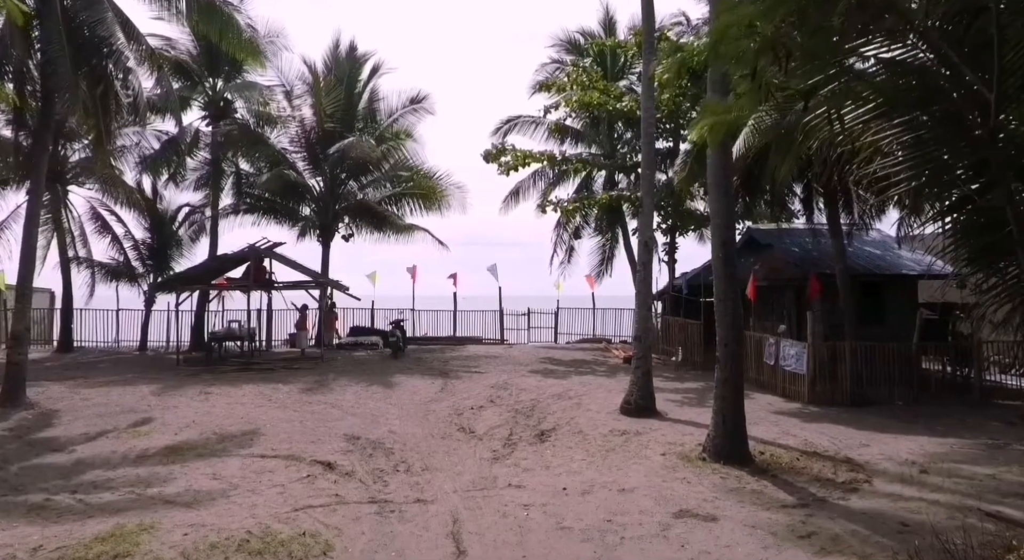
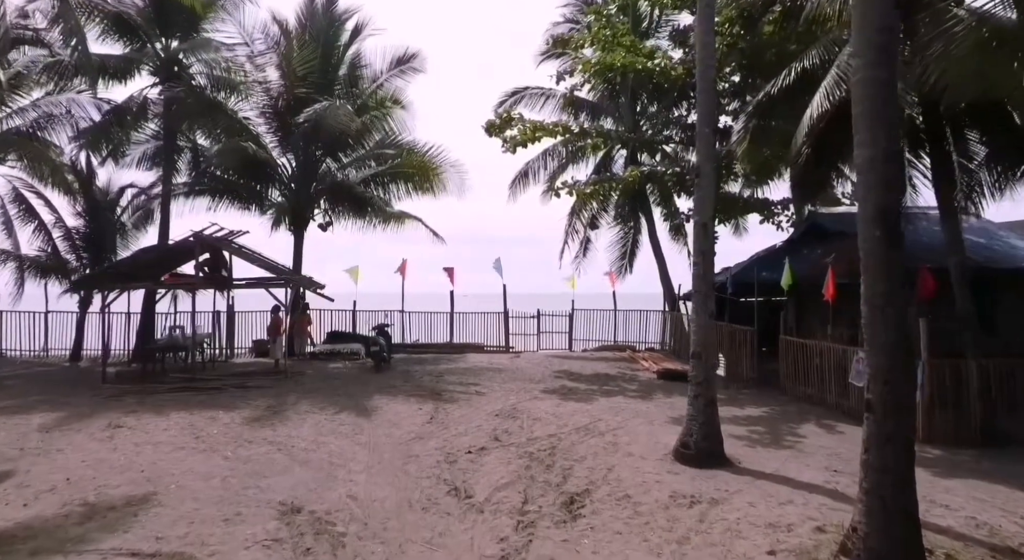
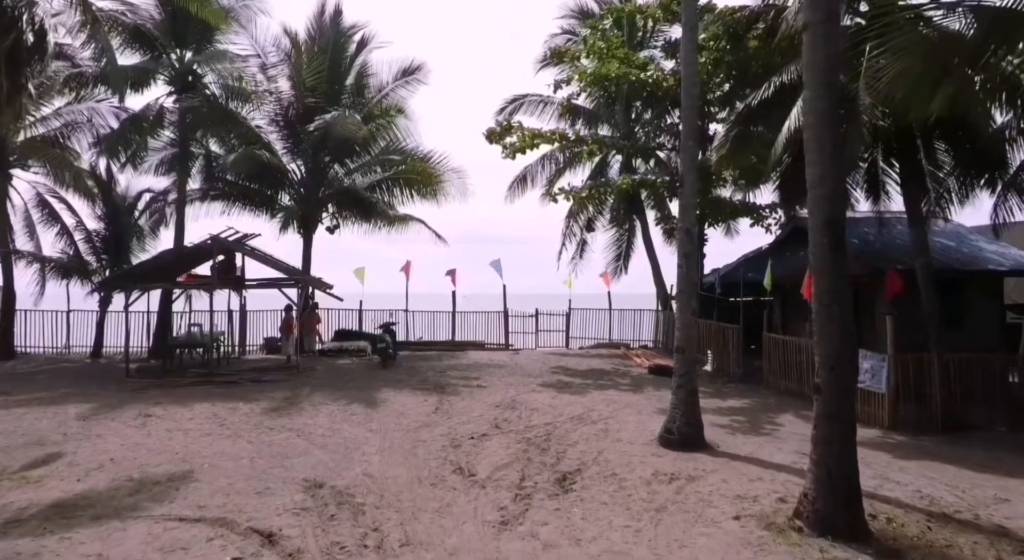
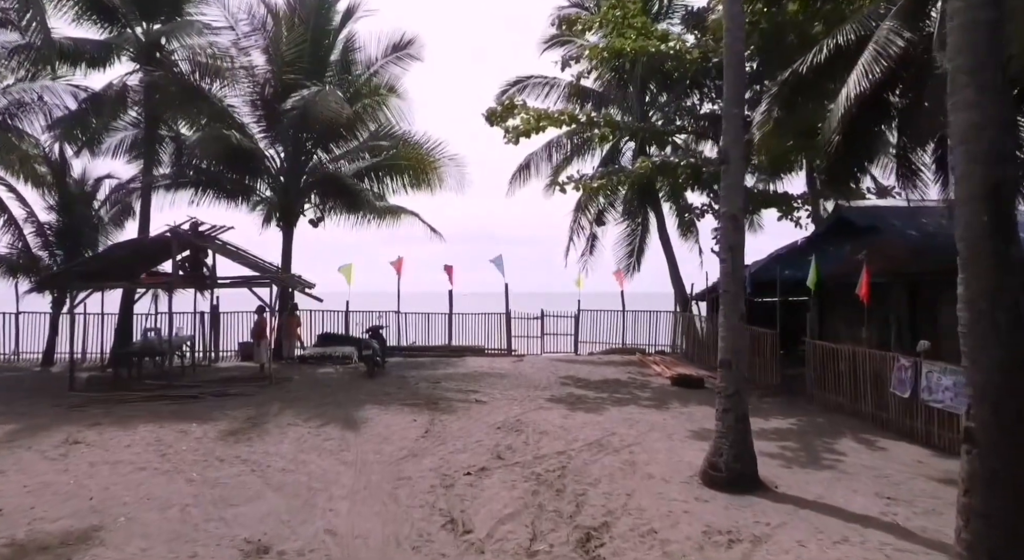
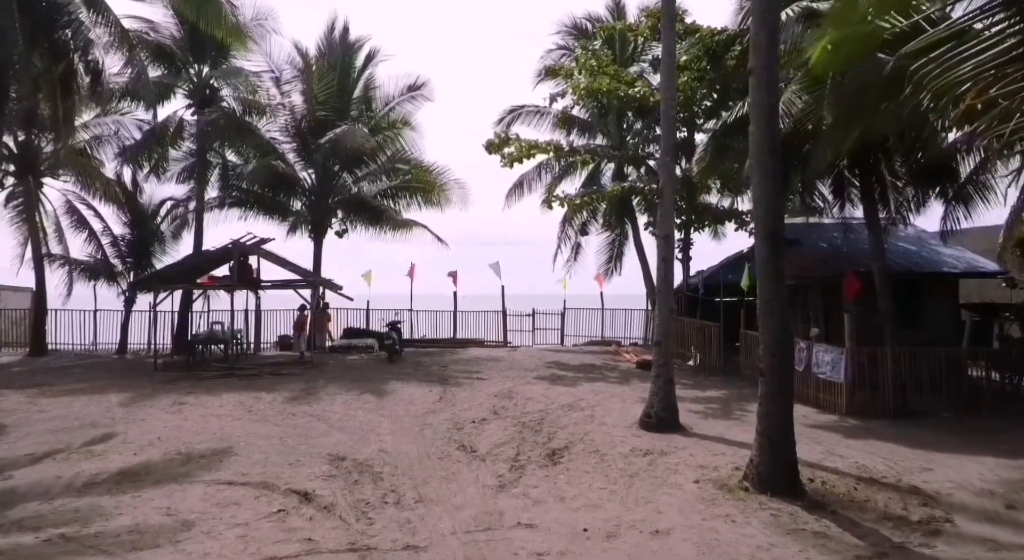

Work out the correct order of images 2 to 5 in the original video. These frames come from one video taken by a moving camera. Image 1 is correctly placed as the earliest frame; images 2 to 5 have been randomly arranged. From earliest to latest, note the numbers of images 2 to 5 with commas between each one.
5, 3, 2, 4
